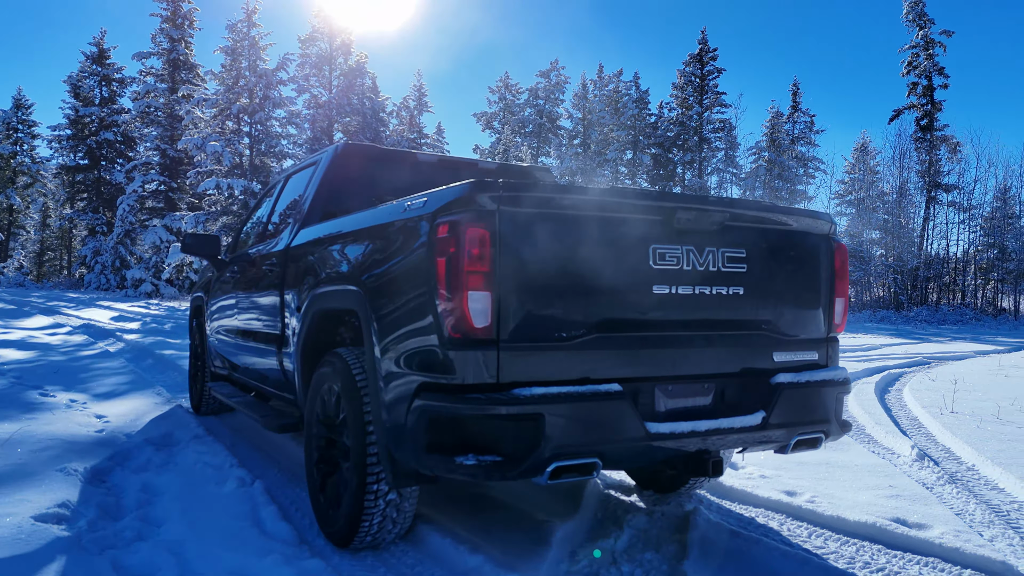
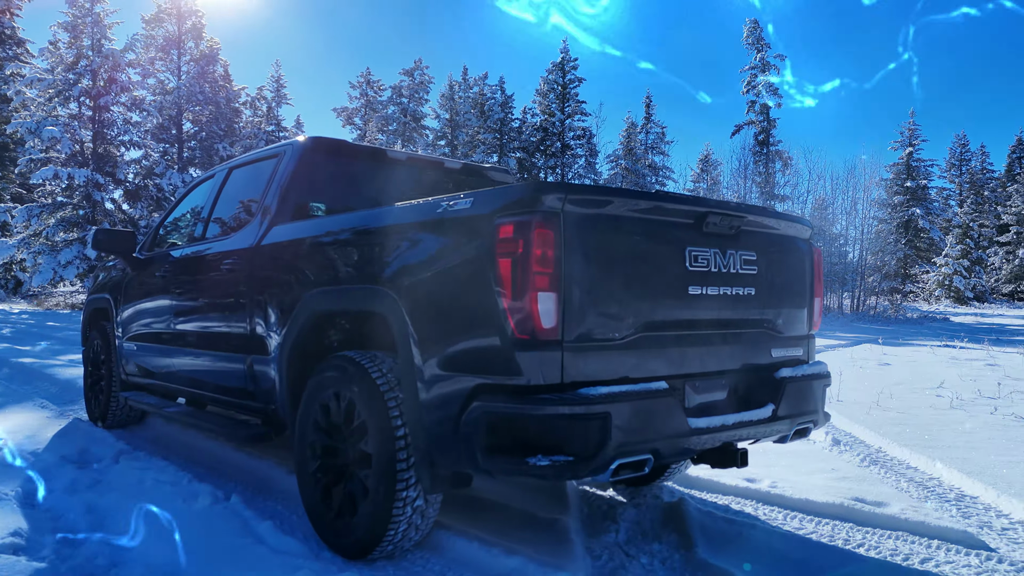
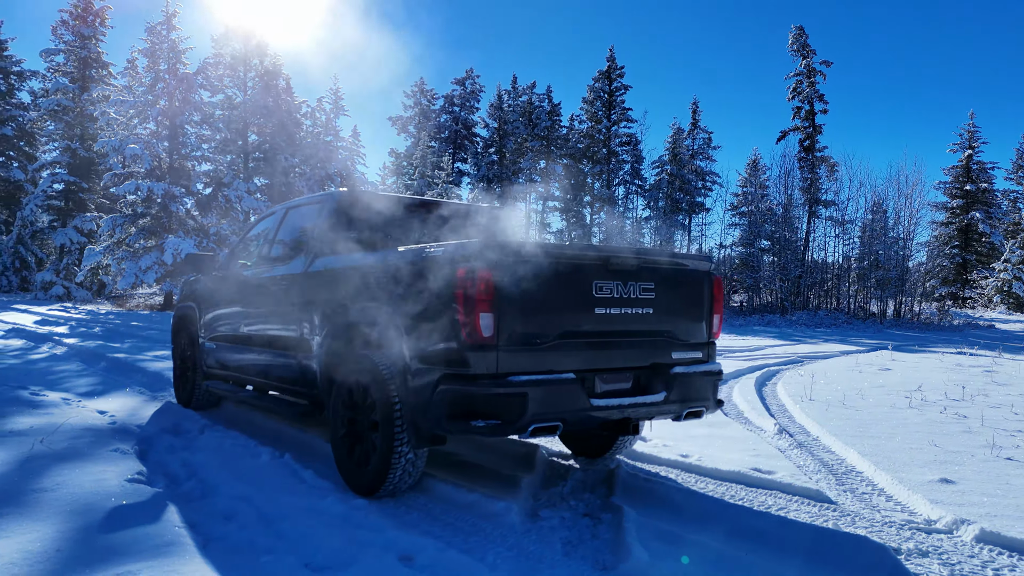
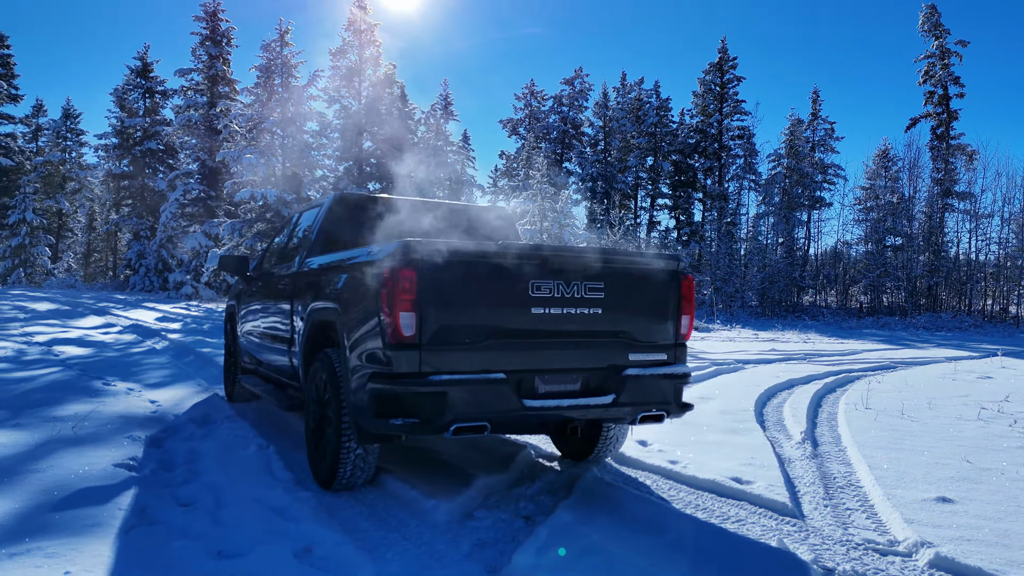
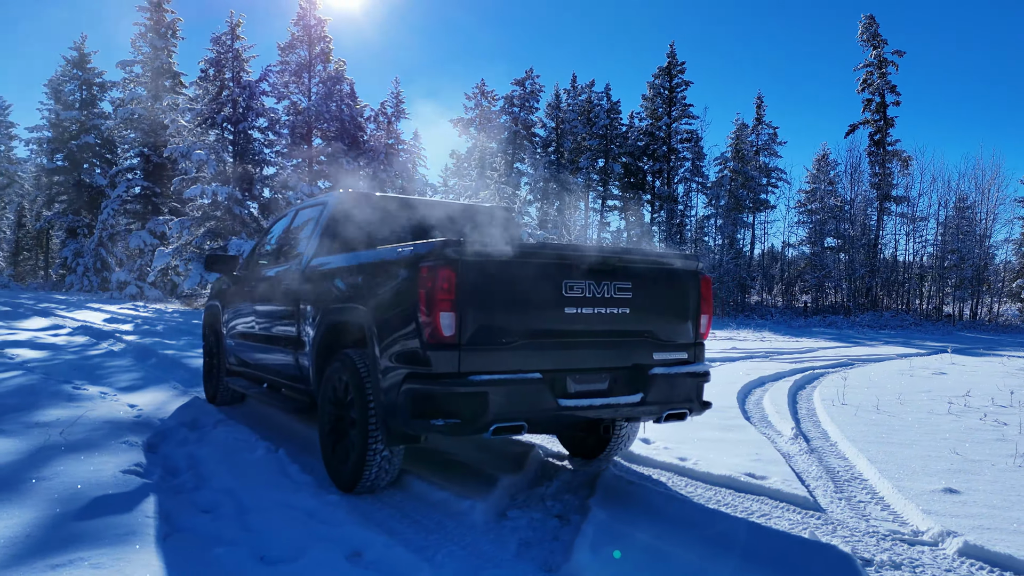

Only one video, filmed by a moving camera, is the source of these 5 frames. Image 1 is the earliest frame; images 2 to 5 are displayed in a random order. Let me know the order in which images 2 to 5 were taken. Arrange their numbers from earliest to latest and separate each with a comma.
2, 3, 5, 4
